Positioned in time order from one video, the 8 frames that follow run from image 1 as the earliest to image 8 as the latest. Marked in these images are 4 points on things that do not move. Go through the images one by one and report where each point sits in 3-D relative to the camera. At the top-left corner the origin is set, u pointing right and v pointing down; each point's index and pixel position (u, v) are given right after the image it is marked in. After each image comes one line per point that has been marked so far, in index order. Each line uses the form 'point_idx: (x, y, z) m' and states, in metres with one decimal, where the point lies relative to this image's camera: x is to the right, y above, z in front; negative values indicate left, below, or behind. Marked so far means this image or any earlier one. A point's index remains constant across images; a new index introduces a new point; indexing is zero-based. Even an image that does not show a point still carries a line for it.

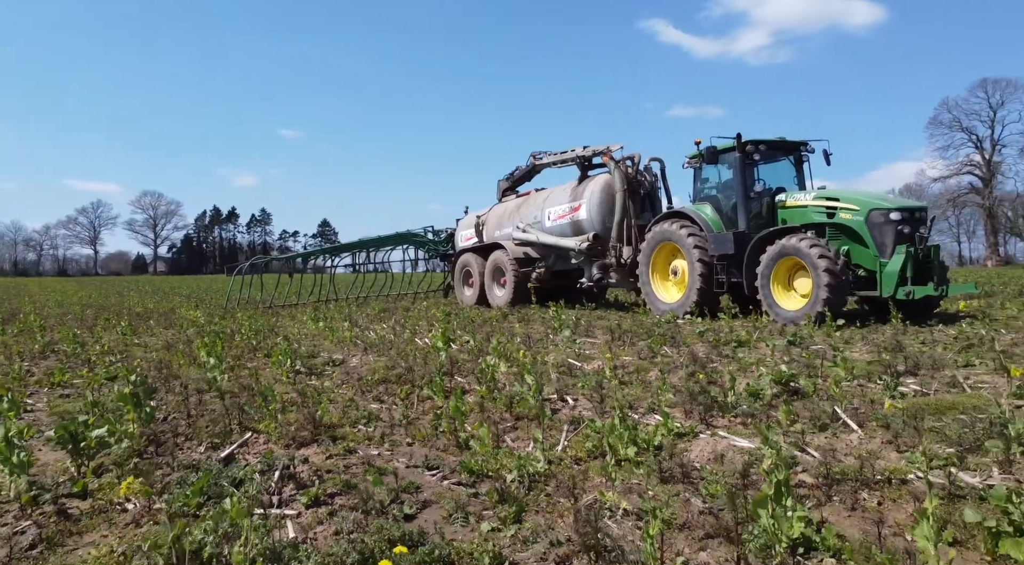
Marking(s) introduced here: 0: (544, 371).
0: (+0.2, -0.5, +4.3) m
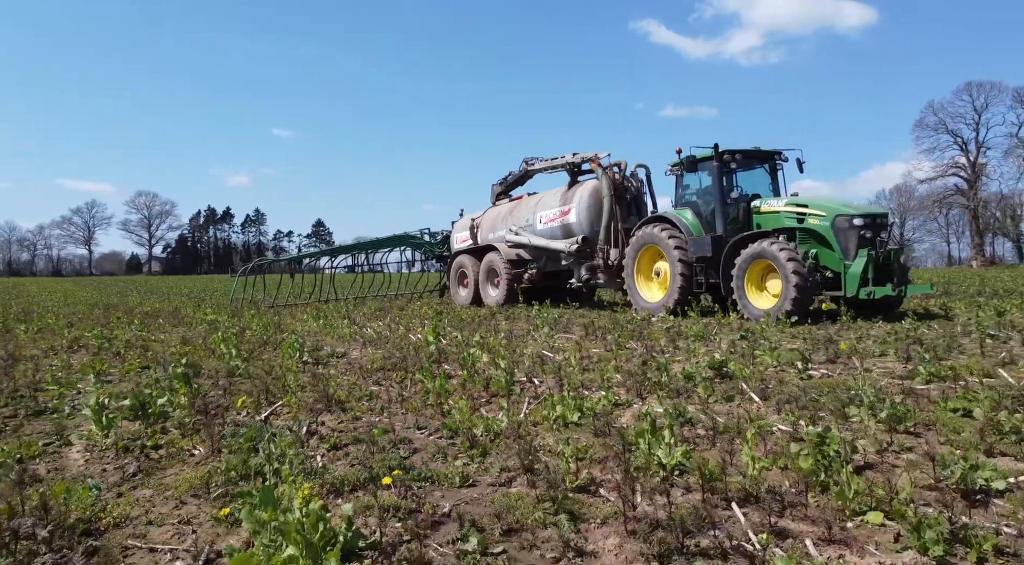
0: (+0.1, -0.6, +5.0) m
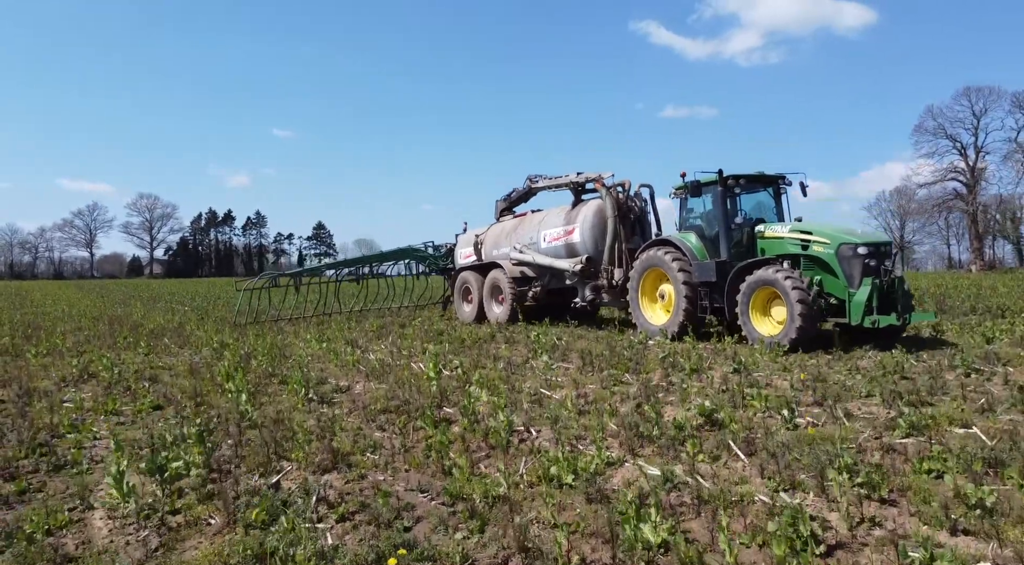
0: (+0.1, -0.9, +5.2) m
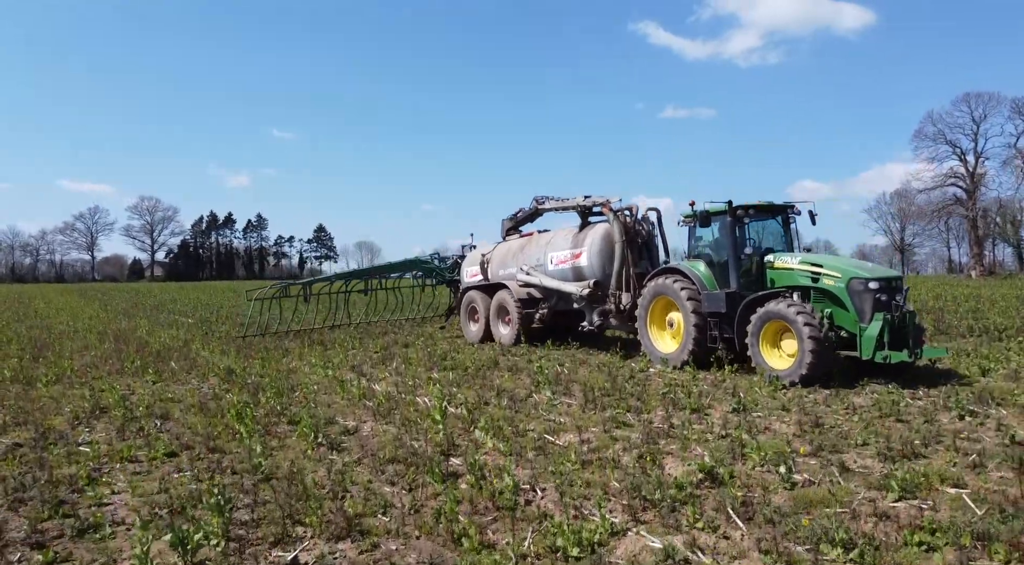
0: (+0.1, -1.3, +5.3) m
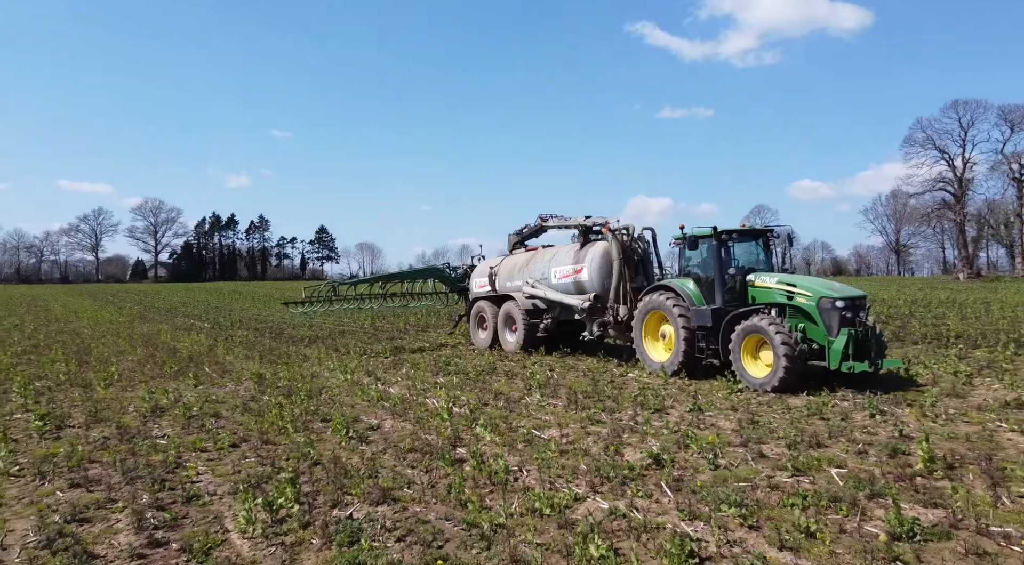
0: (+0.1, -1.5, +6.7) m
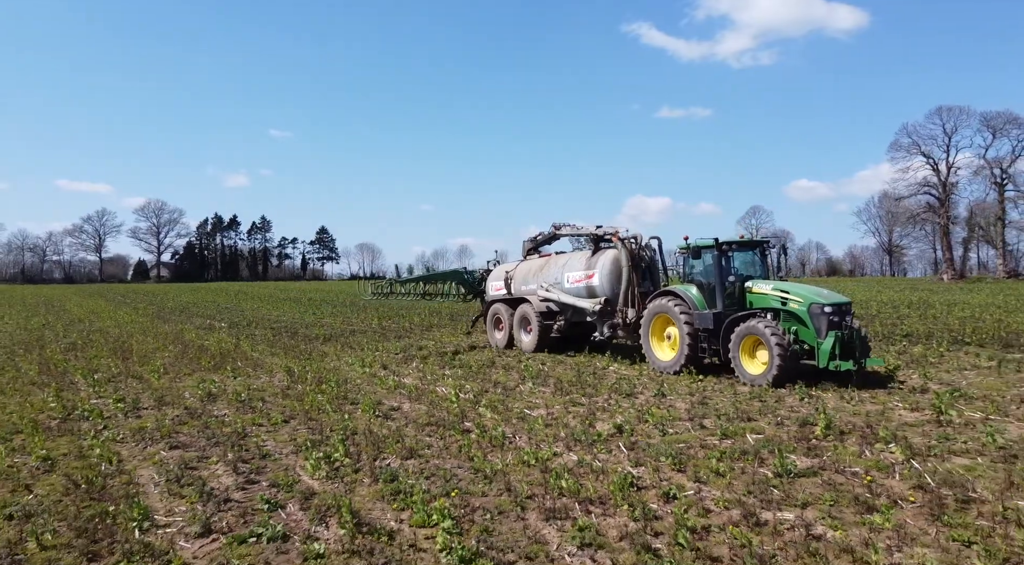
0: (0.0, -1.6, +8.4) m
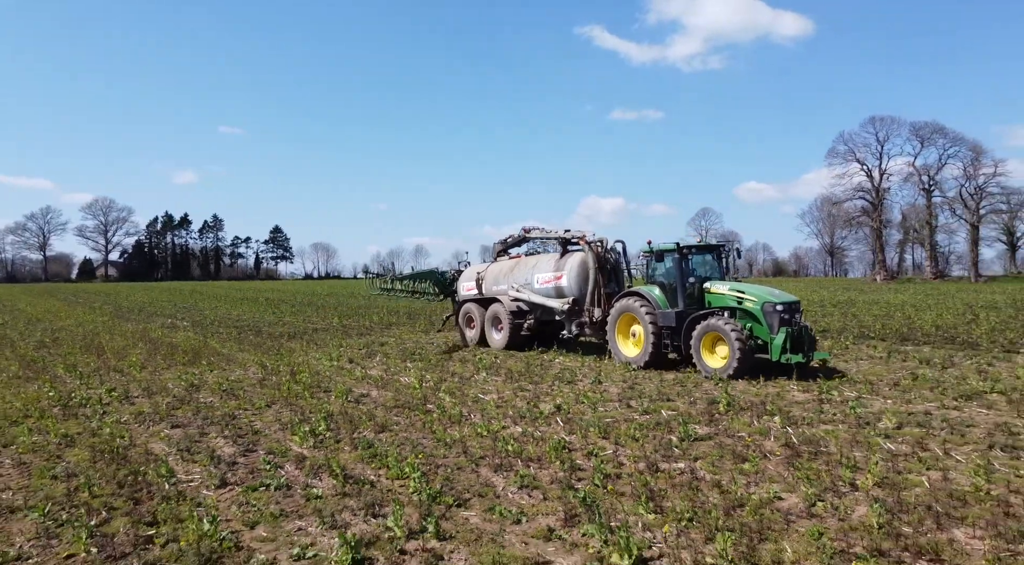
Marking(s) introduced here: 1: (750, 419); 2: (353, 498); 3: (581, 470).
0: (-0.6, -1.6, +9.8) m
1: (+2.8, -1.6, +8.2) m
2: (-1.3, -1.7, +5.6) m
3: (+0.6, -1.7, +6.3) m
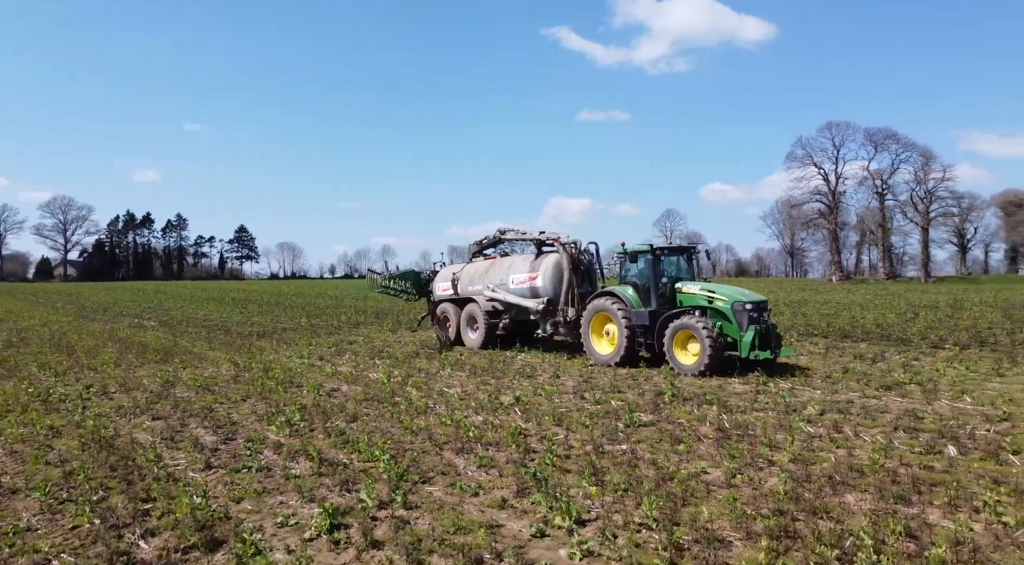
0: (-1.2, -1.7, +10.4) m
1: (+2.3, -1.6, +9.0) m
2: (-1.6, -1.7, +6.2) m
3: (+0.2, -1.7, +7.1) m
